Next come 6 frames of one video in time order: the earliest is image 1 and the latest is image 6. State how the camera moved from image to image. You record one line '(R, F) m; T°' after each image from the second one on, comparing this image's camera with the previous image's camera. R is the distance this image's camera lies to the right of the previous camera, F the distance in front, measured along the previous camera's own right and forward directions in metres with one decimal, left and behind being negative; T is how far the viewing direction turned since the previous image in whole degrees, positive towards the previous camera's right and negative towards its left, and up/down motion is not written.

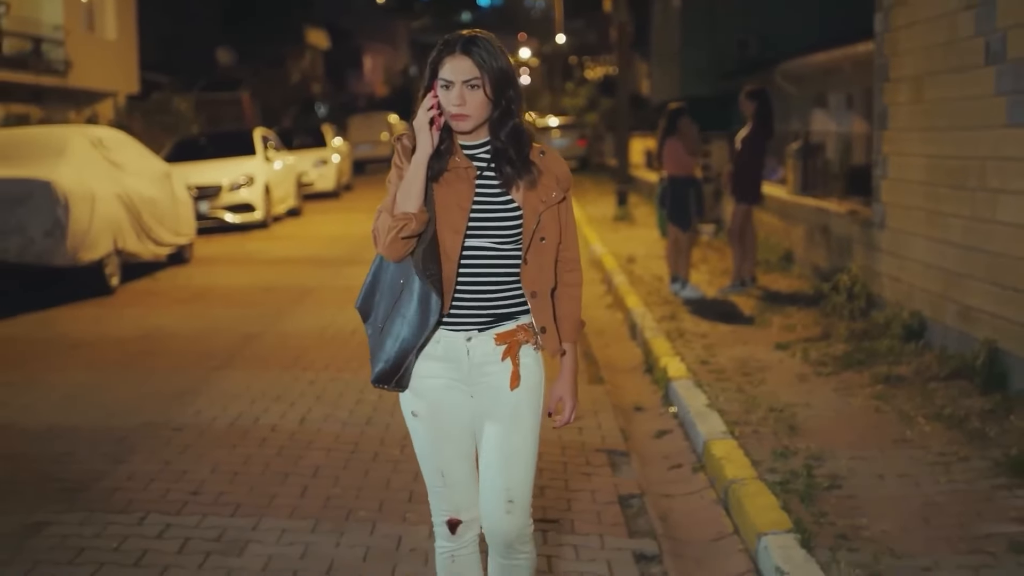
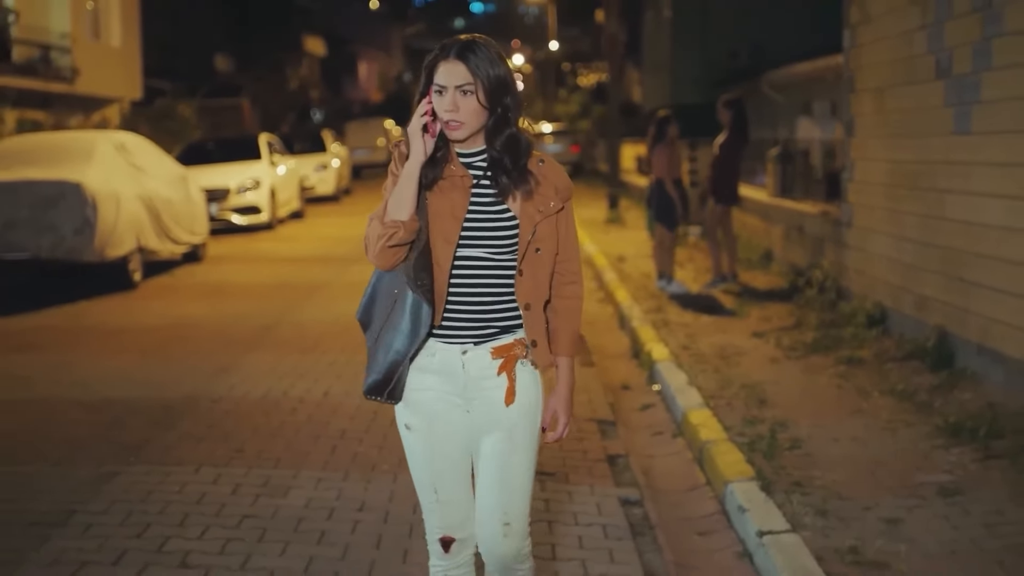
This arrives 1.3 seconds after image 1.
(0.0, -0.8) m; 0°
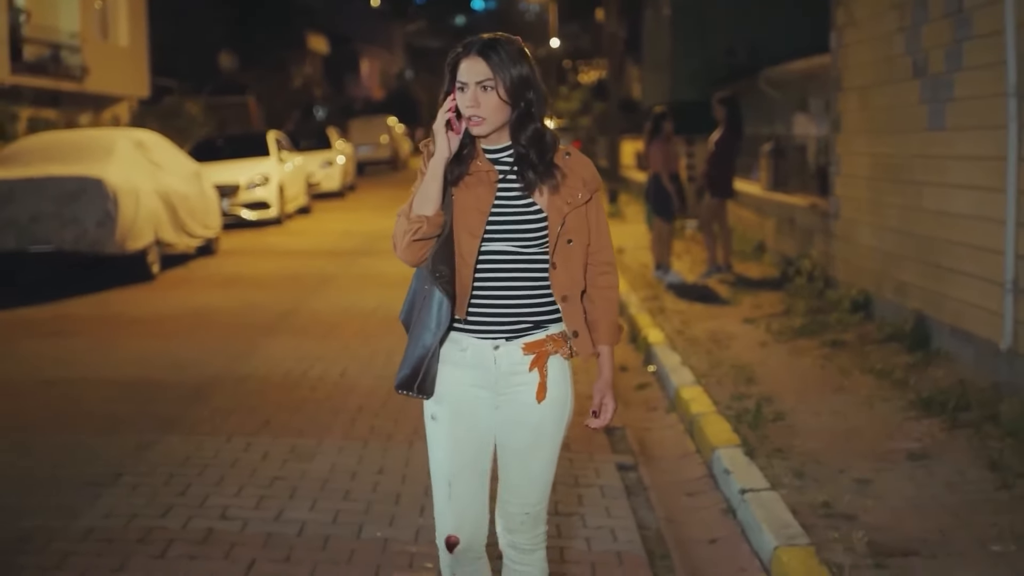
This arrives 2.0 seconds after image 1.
(0.0, -0.5) m; 0°
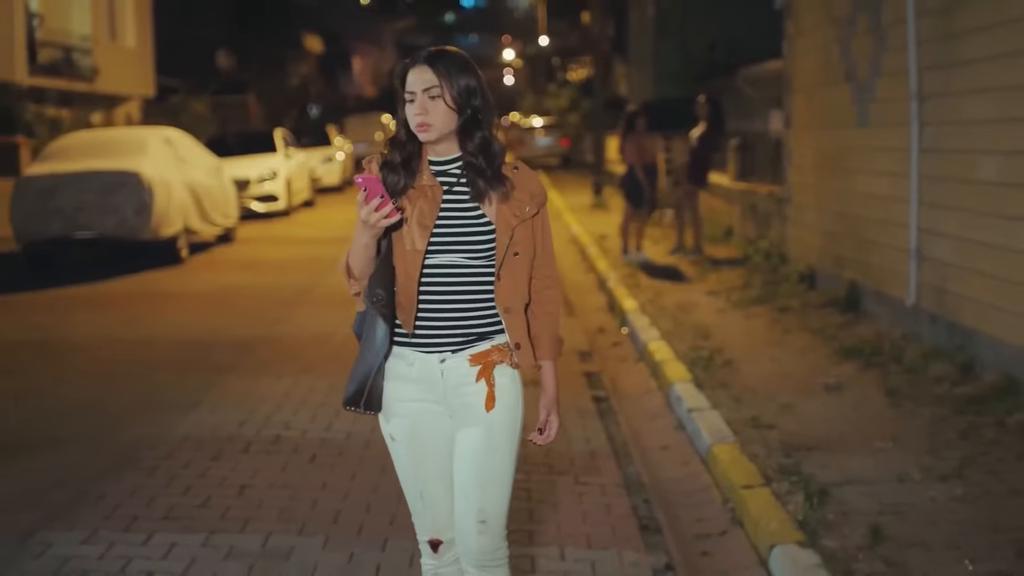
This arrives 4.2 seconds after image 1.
(0.0, -1.5) m; 0°
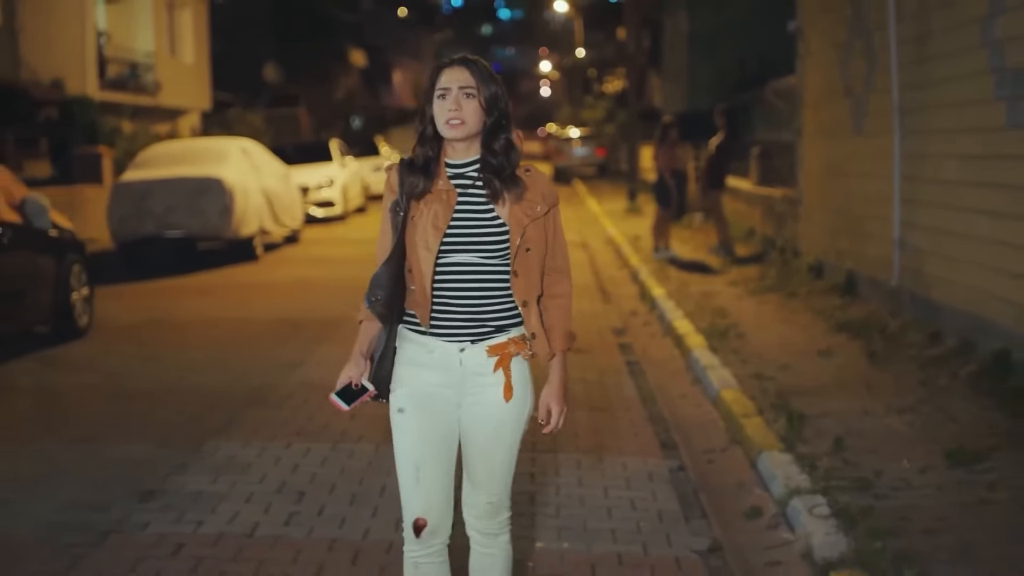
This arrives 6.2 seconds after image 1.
(-0.1, -1.6) m; -1°
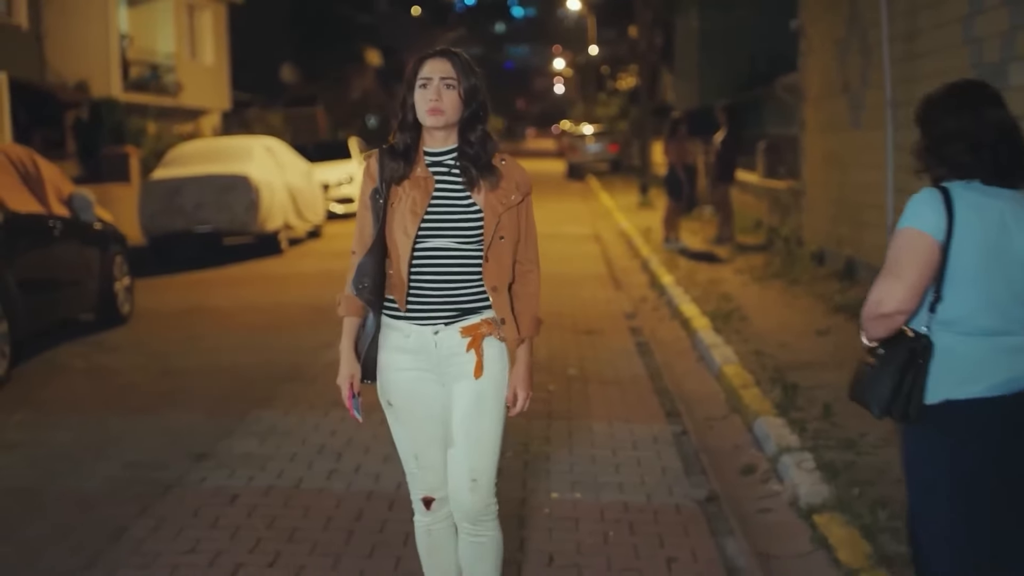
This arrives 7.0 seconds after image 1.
(0.0, -0.6) m; -1°
